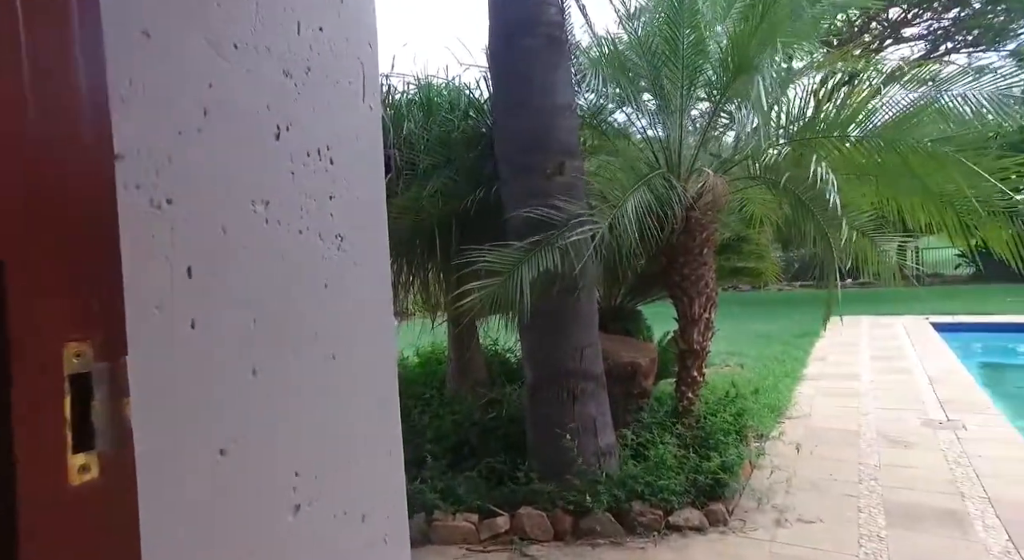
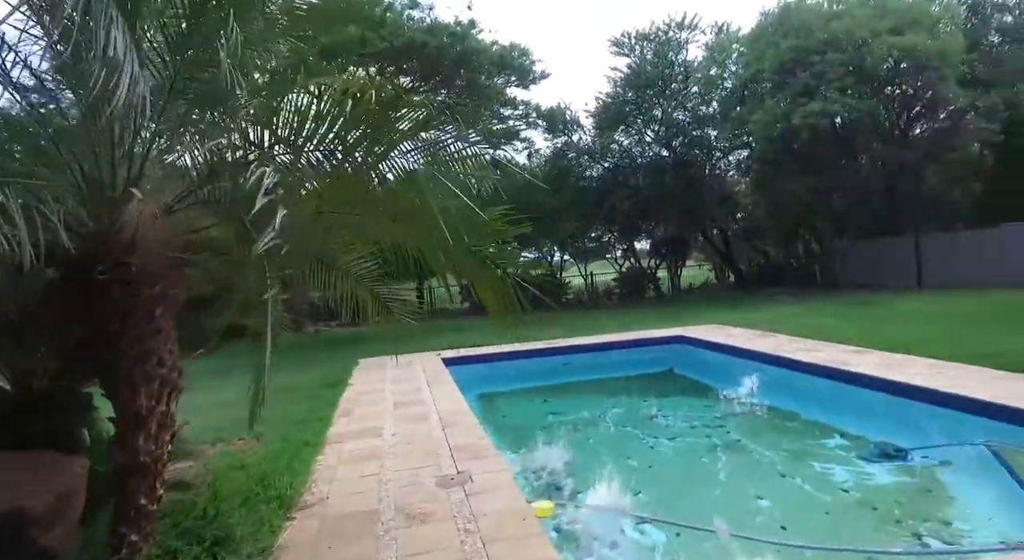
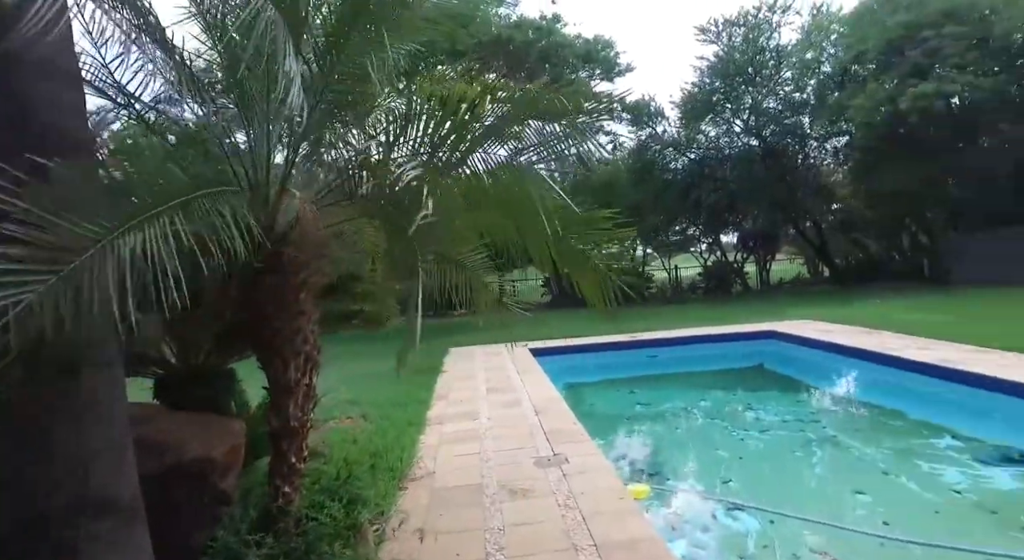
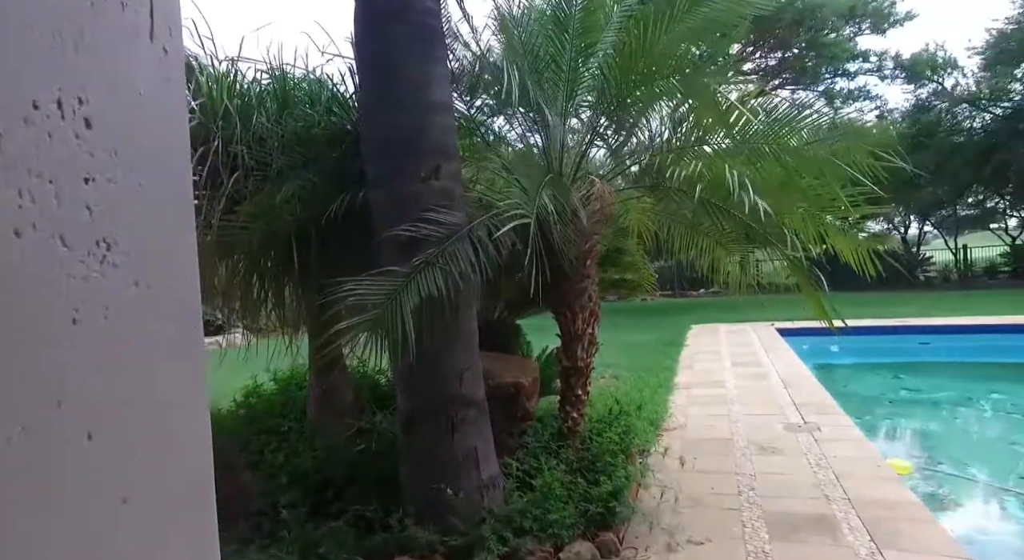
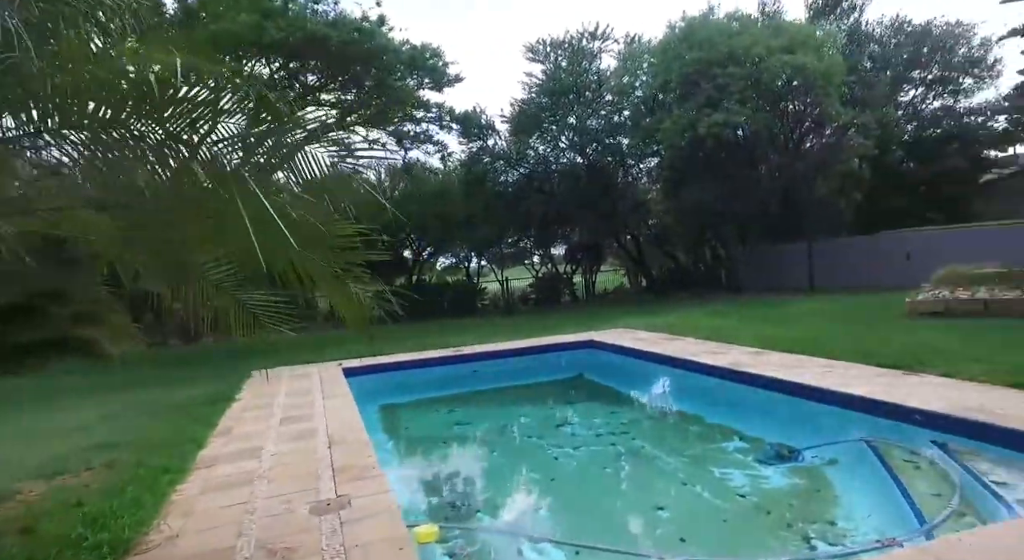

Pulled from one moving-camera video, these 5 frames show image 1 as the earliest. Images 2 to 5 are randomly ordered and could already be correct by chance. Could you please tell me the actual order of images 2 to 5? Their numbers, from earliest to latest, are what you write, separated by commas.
4, 3, 2, 5
